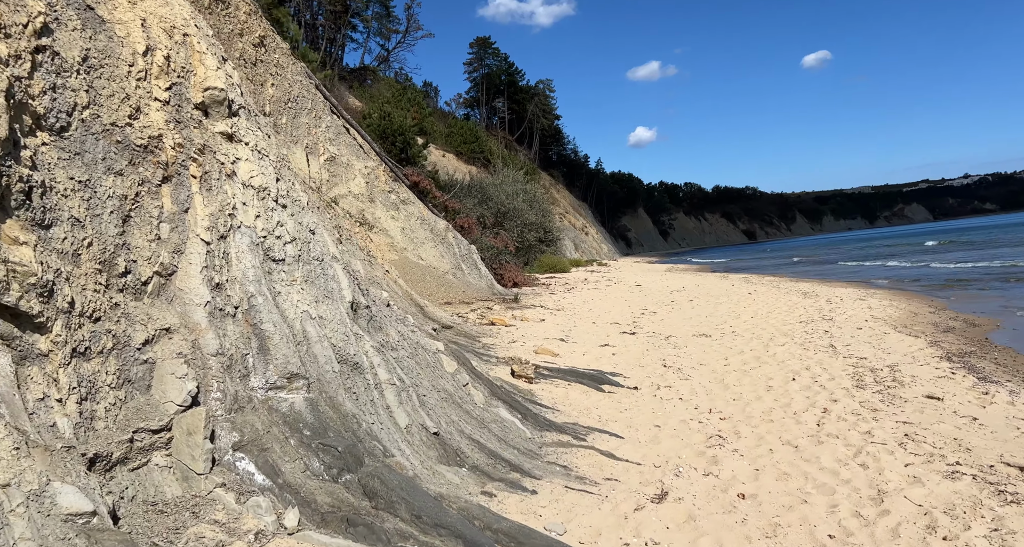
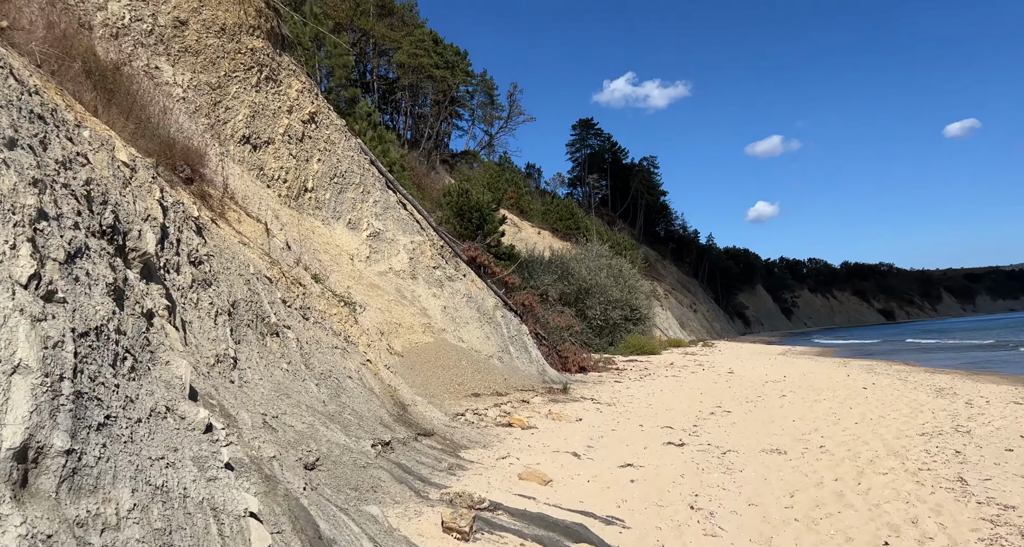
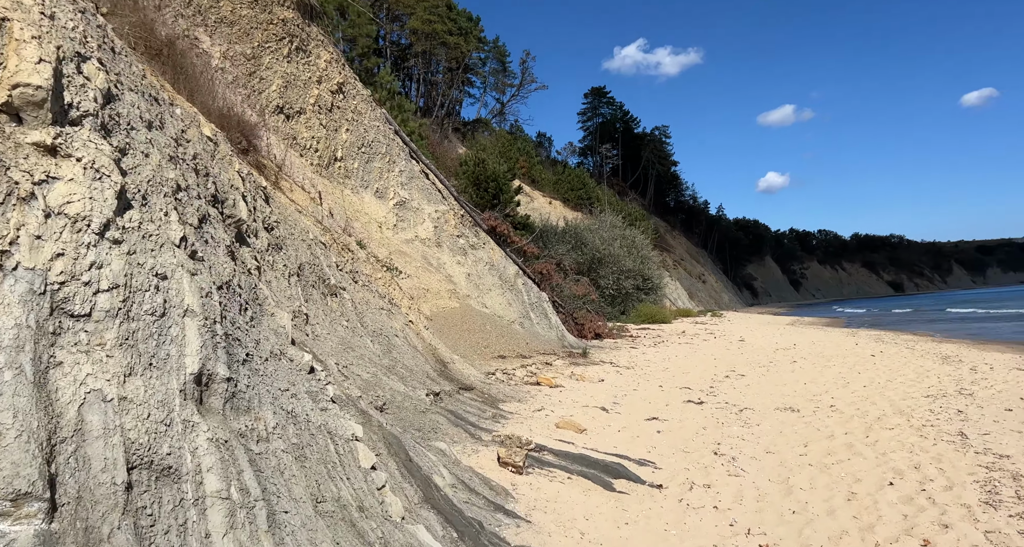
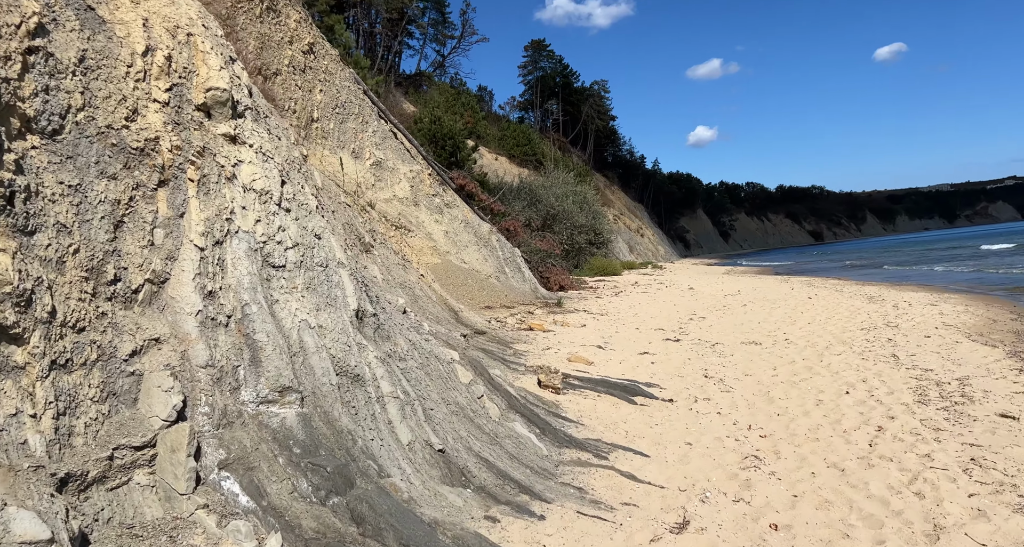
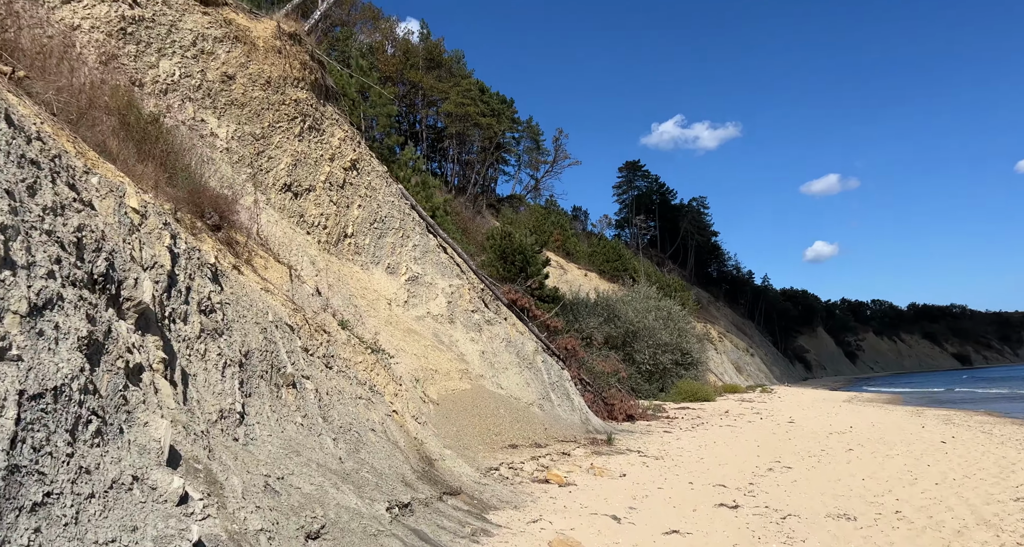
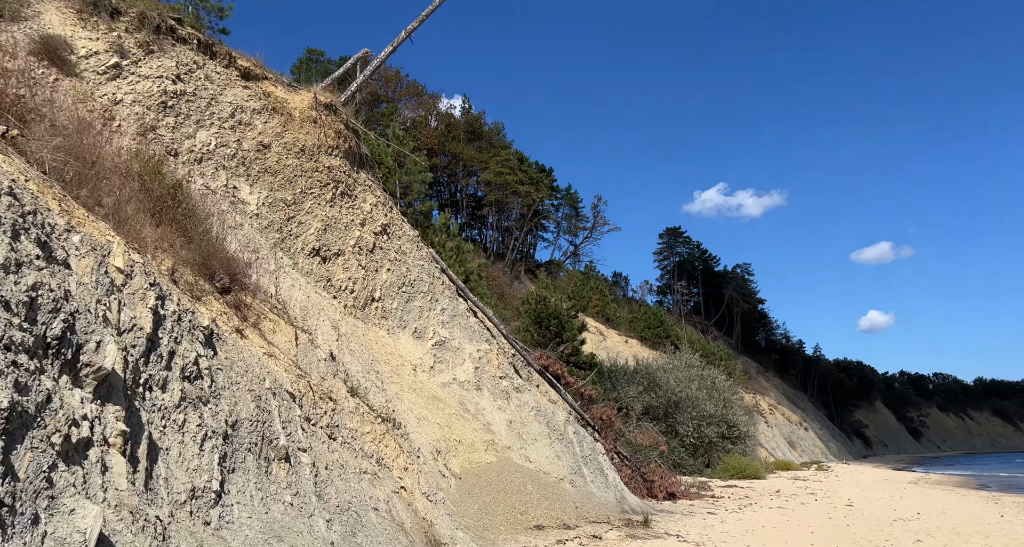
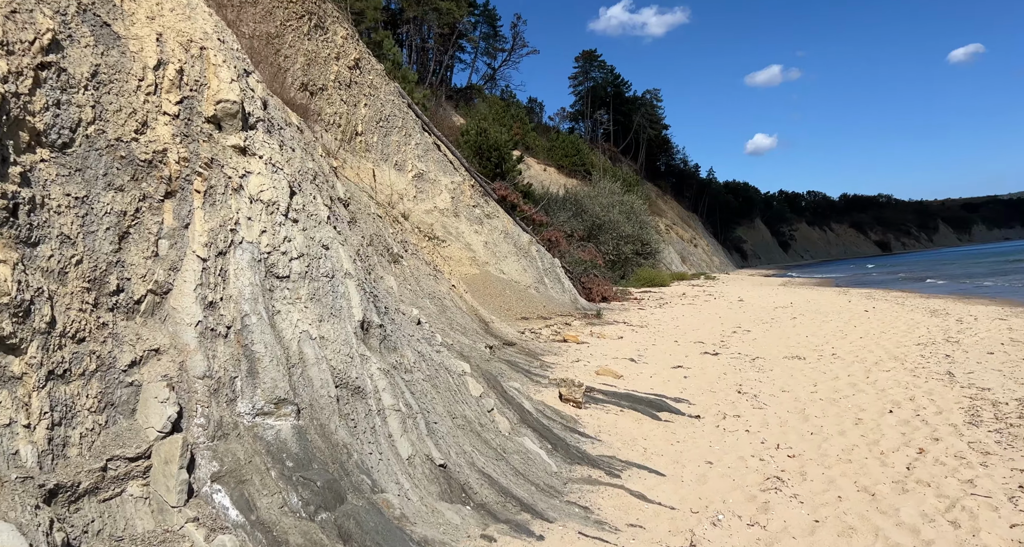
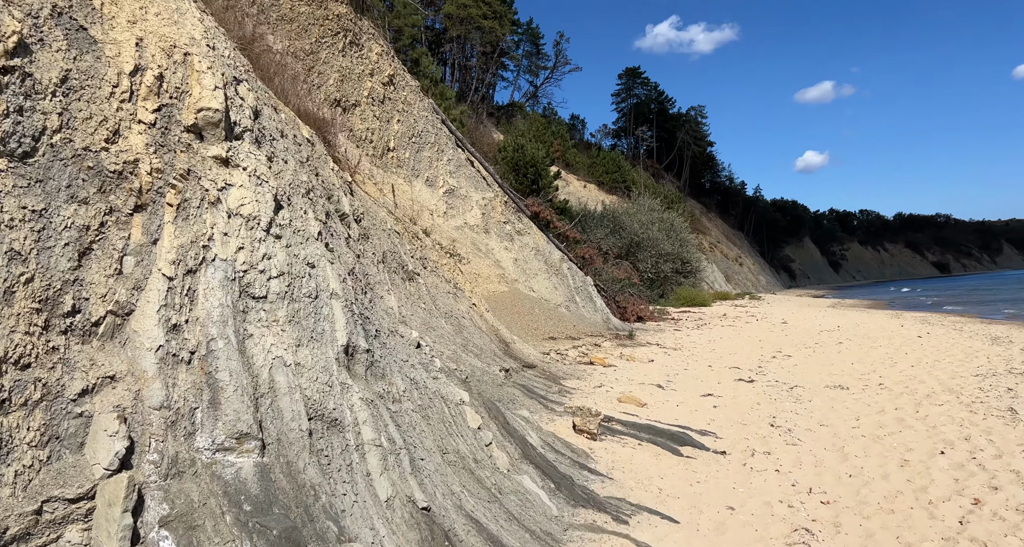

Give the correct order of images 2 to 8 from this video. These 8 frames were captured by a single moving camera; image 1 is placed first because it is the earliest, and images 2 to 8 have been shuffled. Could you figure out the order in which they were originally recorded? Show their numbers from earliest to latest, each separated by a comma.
4, 7, 8, 3, 2, 5, 6
